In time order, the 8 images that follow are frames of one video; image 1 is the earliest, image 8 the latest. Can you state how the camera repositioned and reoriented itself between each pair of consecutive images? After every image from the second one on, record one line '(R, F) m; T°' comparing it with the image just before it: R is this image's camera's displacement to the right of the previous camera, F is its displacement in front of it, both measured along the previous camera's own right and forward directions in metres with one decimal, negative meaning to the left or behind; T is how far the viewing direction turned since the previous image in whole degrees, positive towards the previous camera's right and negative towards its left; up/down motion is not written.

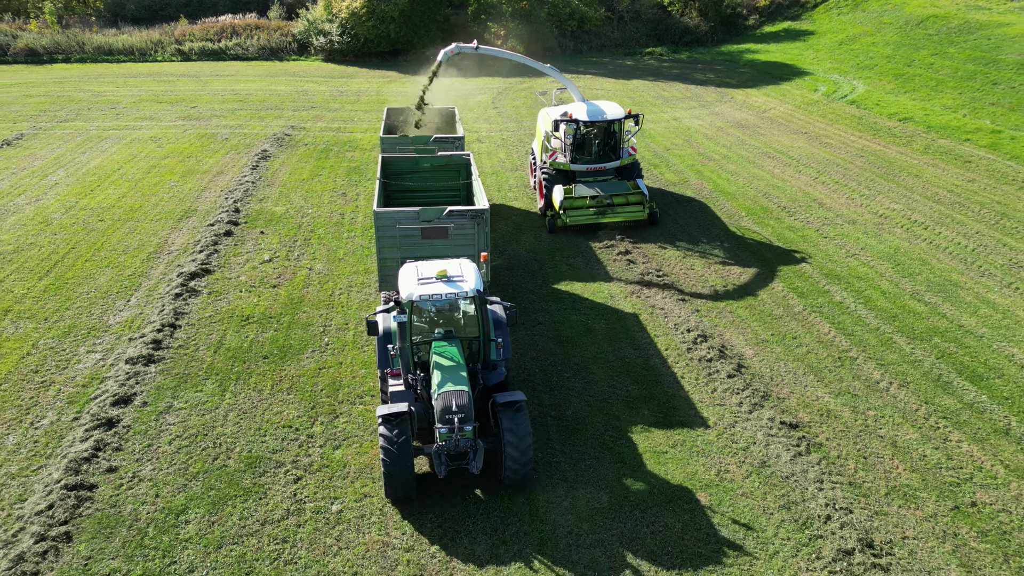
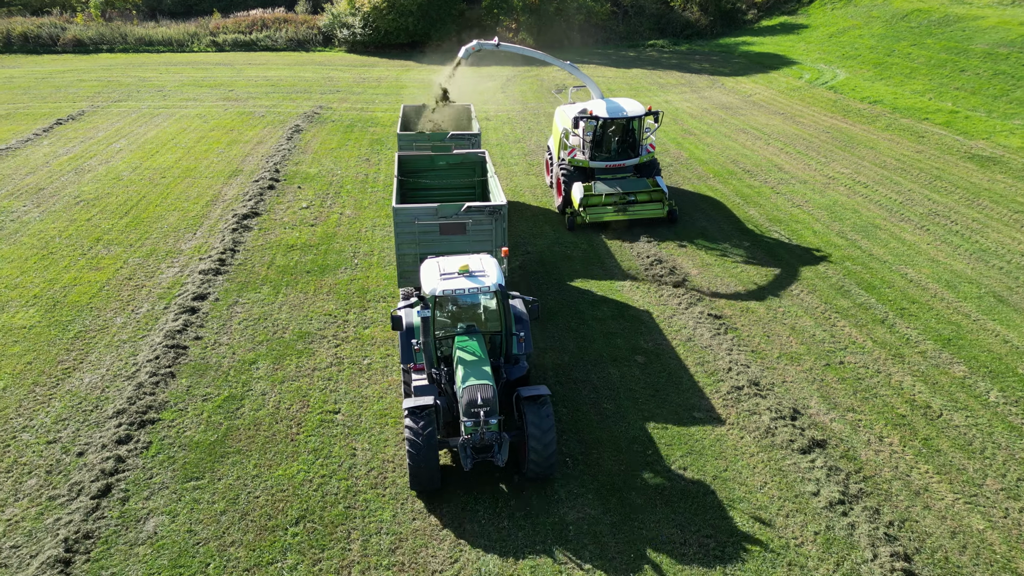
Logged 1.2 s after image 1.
(+0.4, -2.4) m; -1°
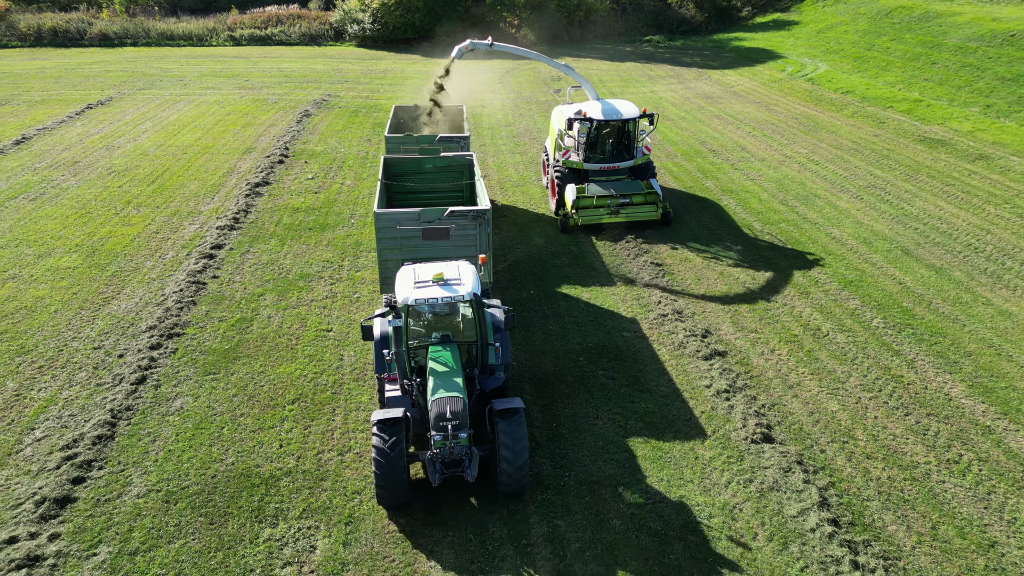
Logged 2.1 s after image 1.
(+0.7, -1.8) m; -1°
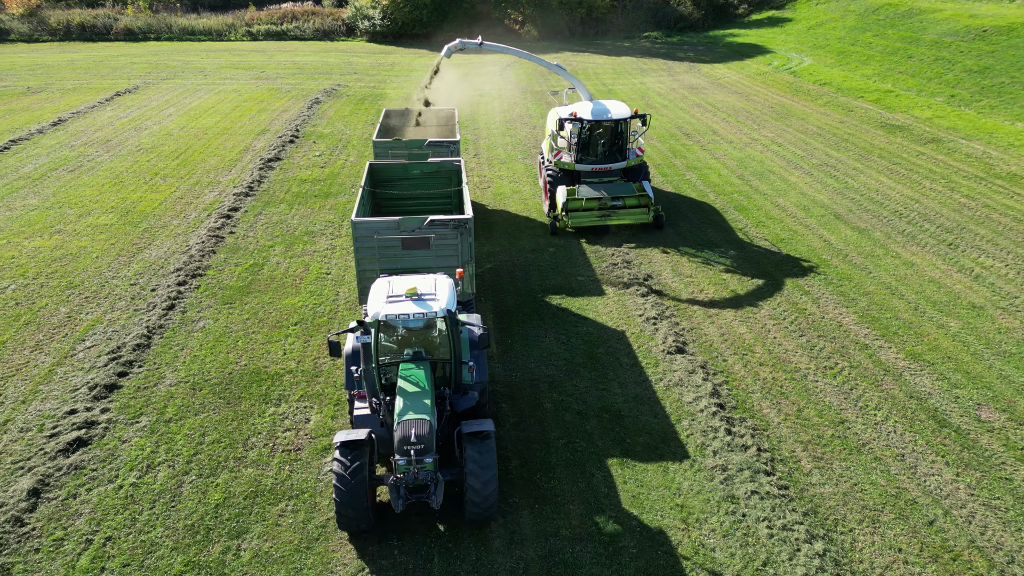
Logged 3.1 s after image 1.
(+0.7, -1.8) m; -1°
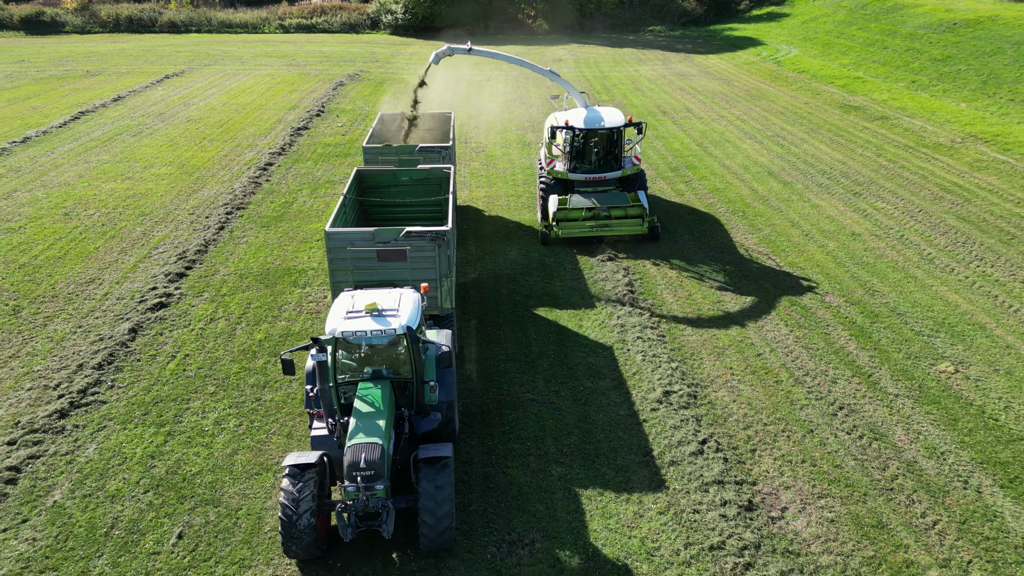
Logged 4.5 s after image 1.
(+0.9, -2.9) m; -2°
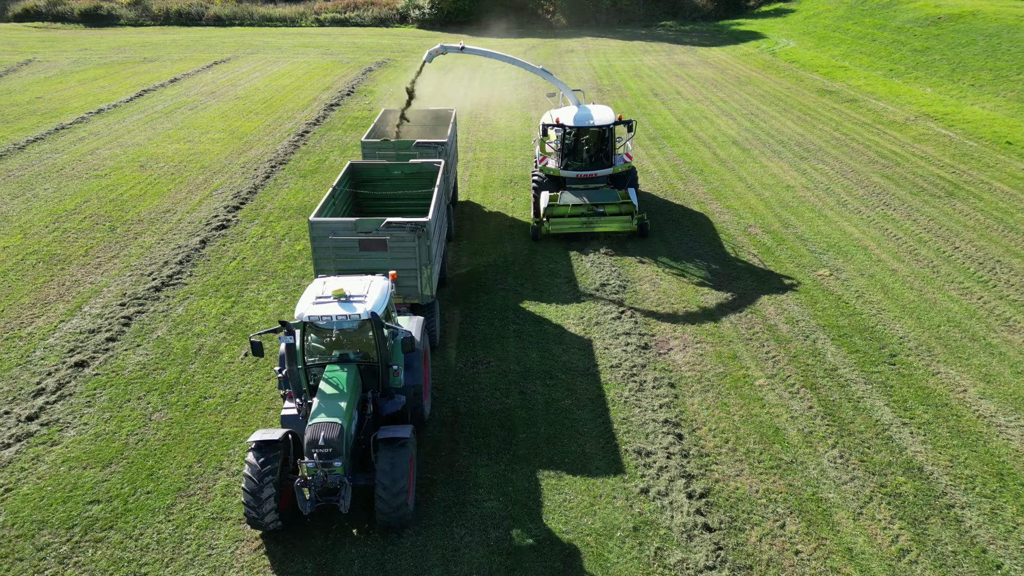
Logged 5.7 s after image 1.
(+0.8, -2.9) m; -2°
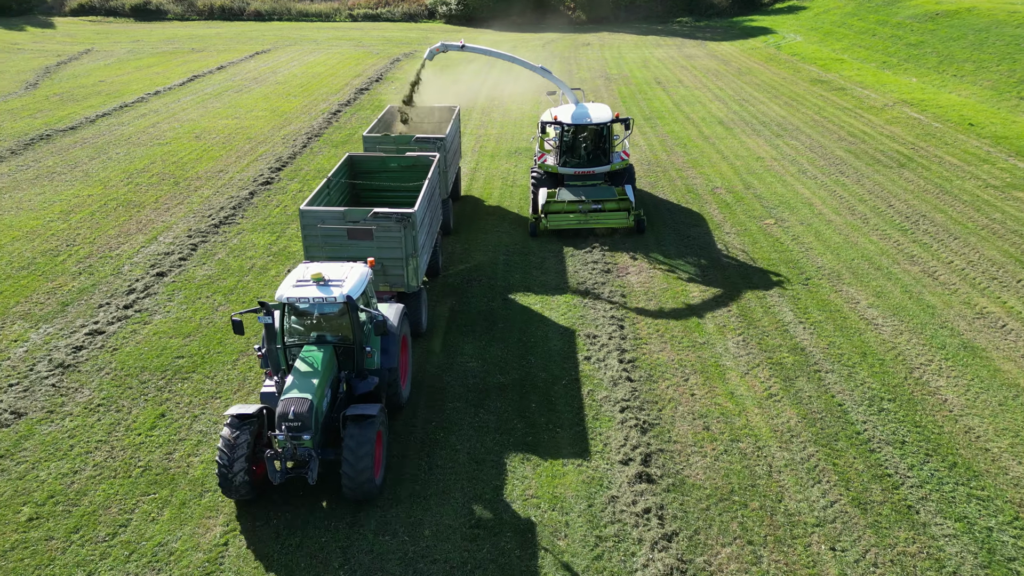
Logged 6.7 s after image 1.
(+0.7, -2.4) m; -2°
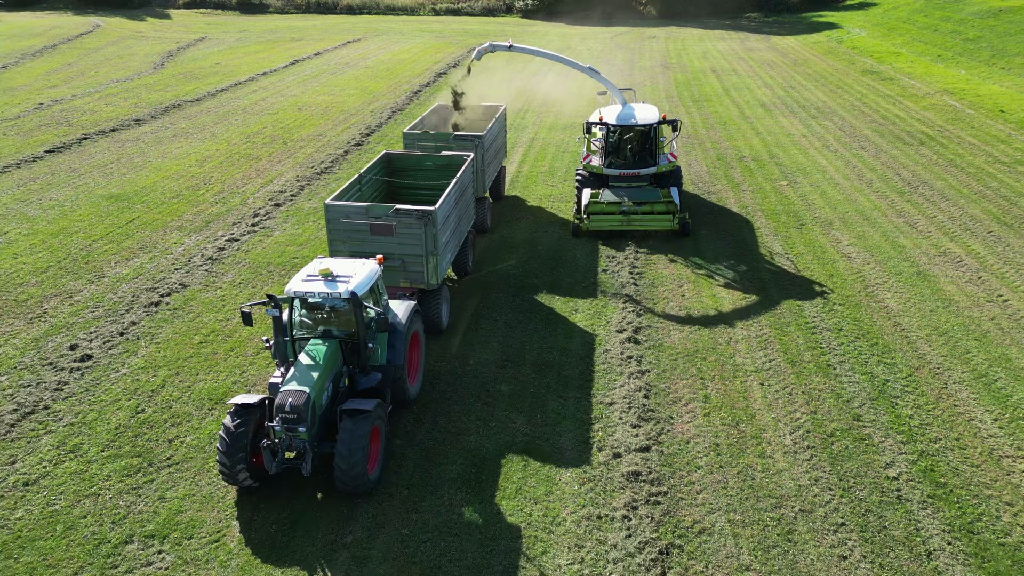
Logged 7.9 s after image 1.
(+0.6, -2.7) m; -5°
